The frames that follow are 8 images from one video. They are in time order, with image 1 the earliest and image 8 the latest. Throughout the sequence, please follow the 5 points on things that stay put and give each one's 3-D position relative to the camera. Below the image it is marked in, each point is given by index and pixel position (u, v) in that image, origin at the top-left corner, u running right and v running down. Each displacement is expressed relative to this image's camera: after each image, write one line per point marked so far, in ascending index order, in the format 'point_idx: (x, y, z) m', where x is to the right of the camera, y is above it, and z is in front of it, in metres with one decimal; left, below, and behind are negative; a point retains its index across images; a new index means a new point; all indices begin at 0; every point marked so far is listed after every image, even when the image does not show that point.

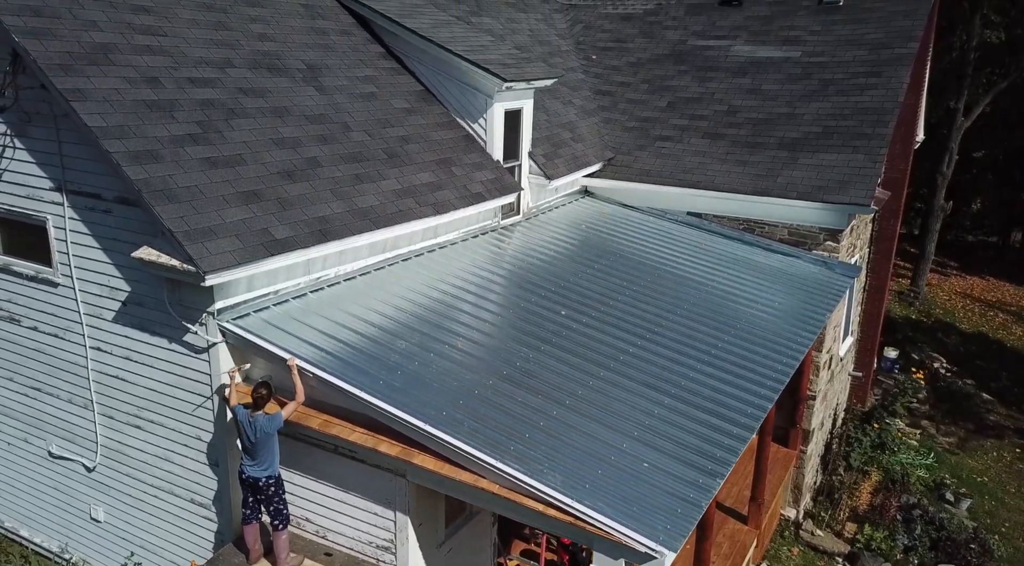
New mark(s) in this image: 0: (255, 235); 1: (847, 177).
0: (-1.6, +0.3, +5.0) m
1: (+3.5, +1.1, +8.4) m
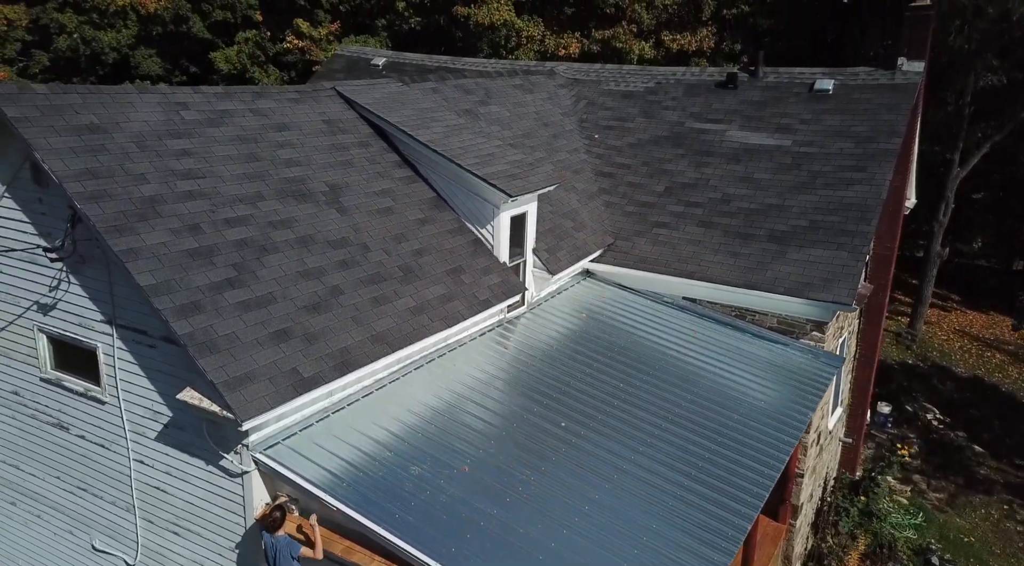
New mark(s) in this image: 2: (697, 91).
0: (-1.6, -0.6, +5.6) m
1: (+3.5, +0.1, +9.0) m
2: (+2.8, +3.0, +12.6) m
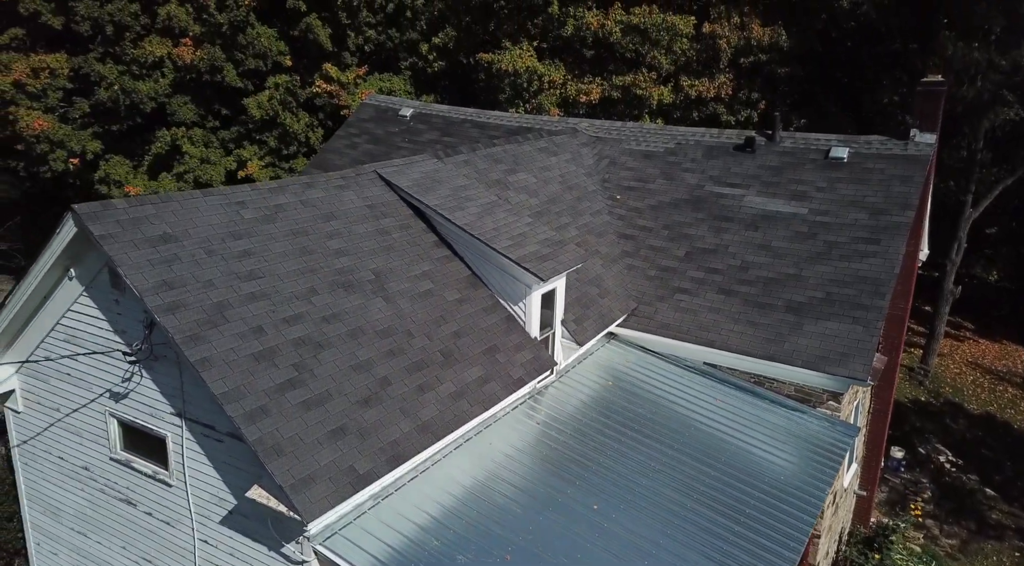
0: (-1.3, -1.4, +6.1) m
1: (+3.9, -0.8, +9.4) m
2: (+3.3, +2.1, +13.1) m
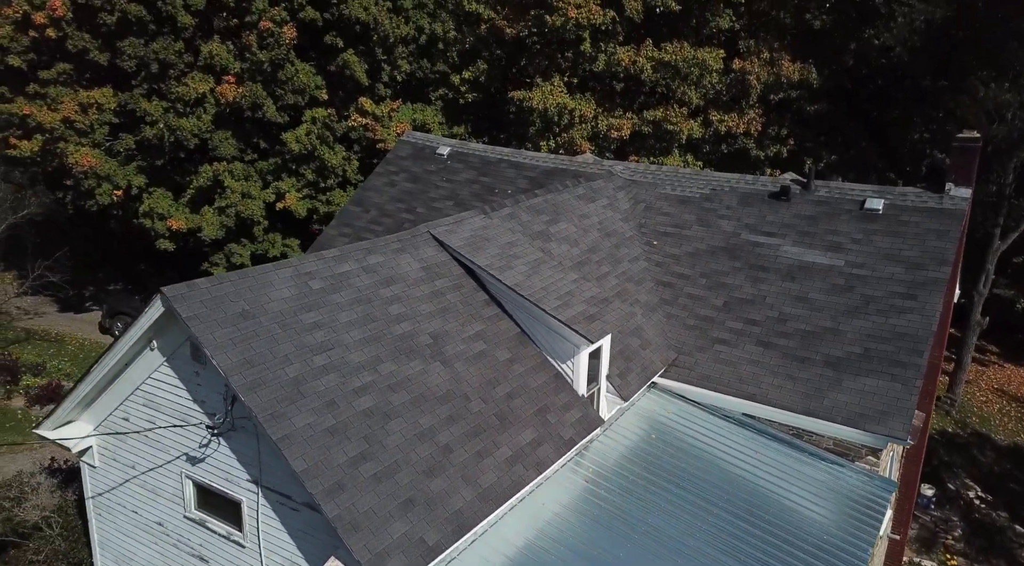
0: (-0.8, -2.1, +6.5) m
1: (+4.4, -1.5, +9.7) m
2: (+3.9, +1.4, +13.3) m
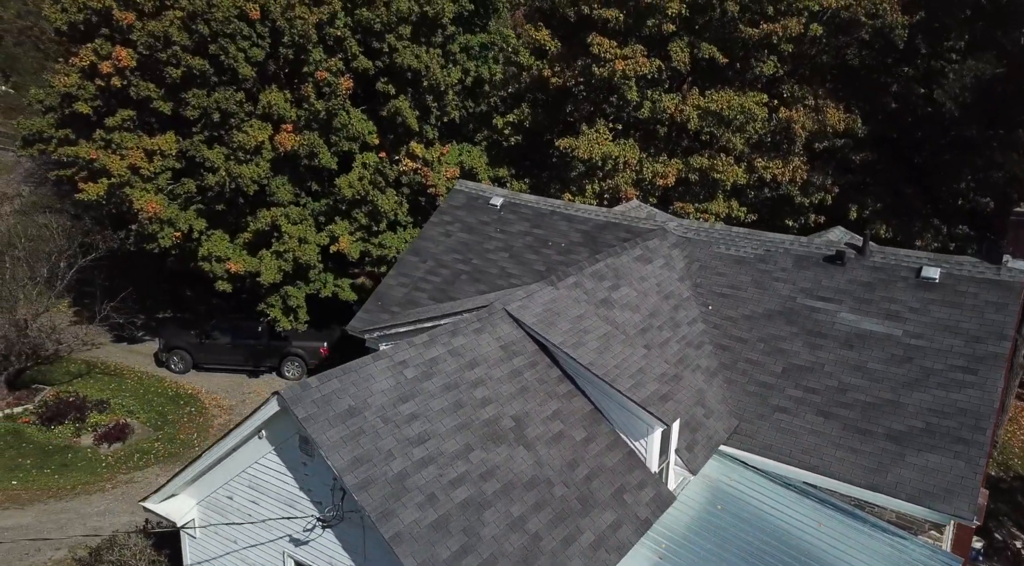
0: (0.0, -3.0, +6.8) m
1: (+5.3, -2.5, +9.9) m
2: (+4.9, +0.3, +13.6) m
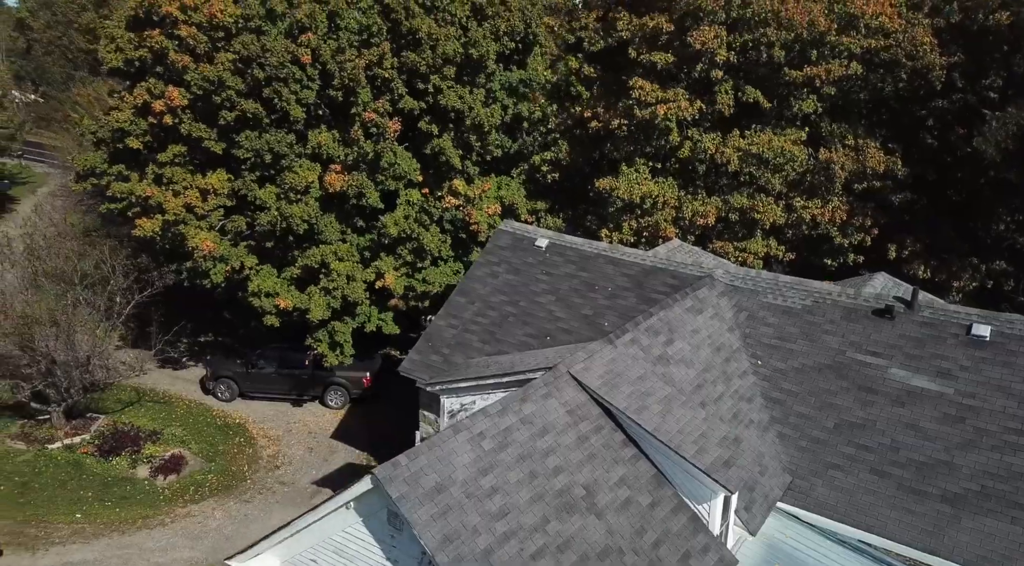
0: (+0.8, -3.8, +7.2) m
1: (+6.1, -3.3, +10.1) m
2: (+5.8, -0.6, +13.9) m
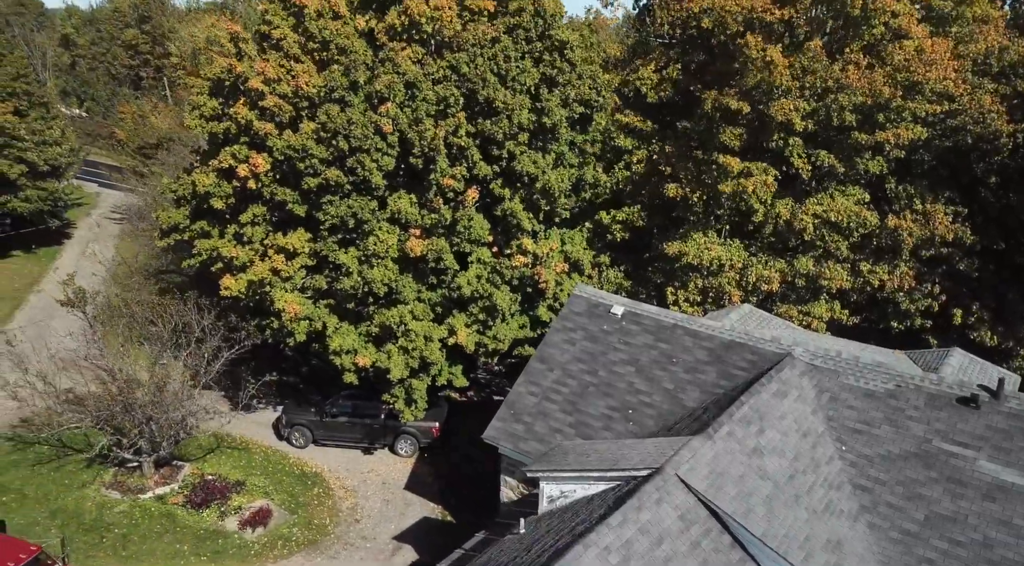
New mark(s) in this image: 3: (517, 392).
0: (+2.1, -5.2, +7.7) m
1: (+7.6, -4.8, +10.5) m
2: (+7.5, -2.1, +14.3) m
3: (+0.1, -2.4, +18.3) m
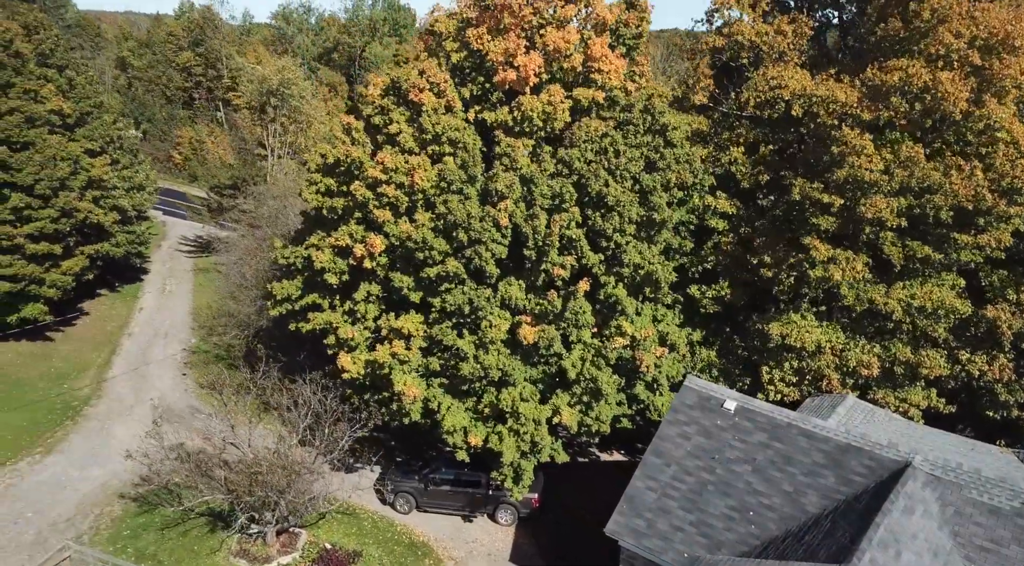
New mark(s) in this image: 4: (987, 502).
0: (+4.4, -7.3, +8.4) m
1: (+10.0, -7.0, +10.9) m
2: (+10.1, -4.4, +14.8) m
3: (+3.0, -4.8, +19.1) m
4: (+9.2, -4.3, +15.7) m
